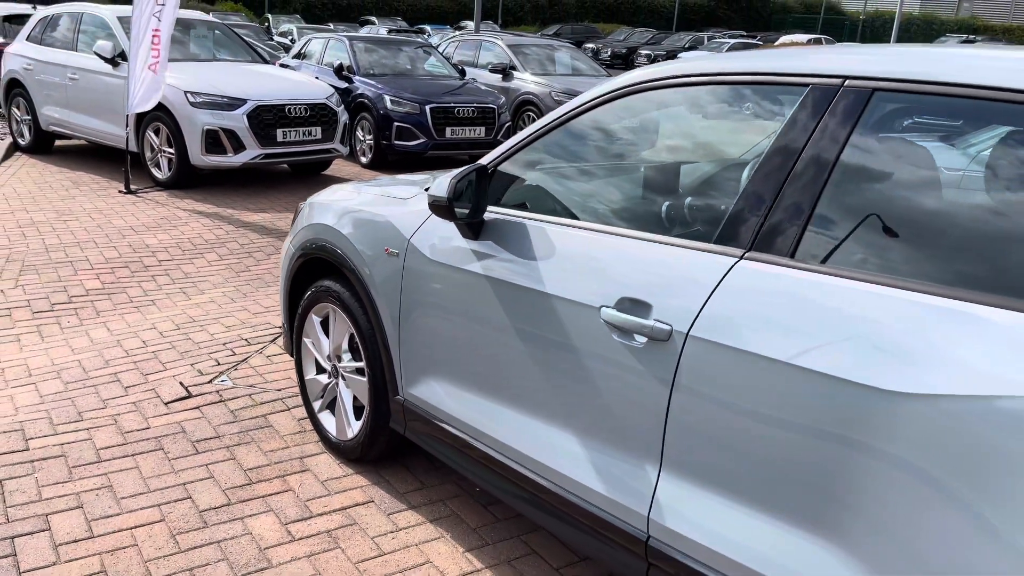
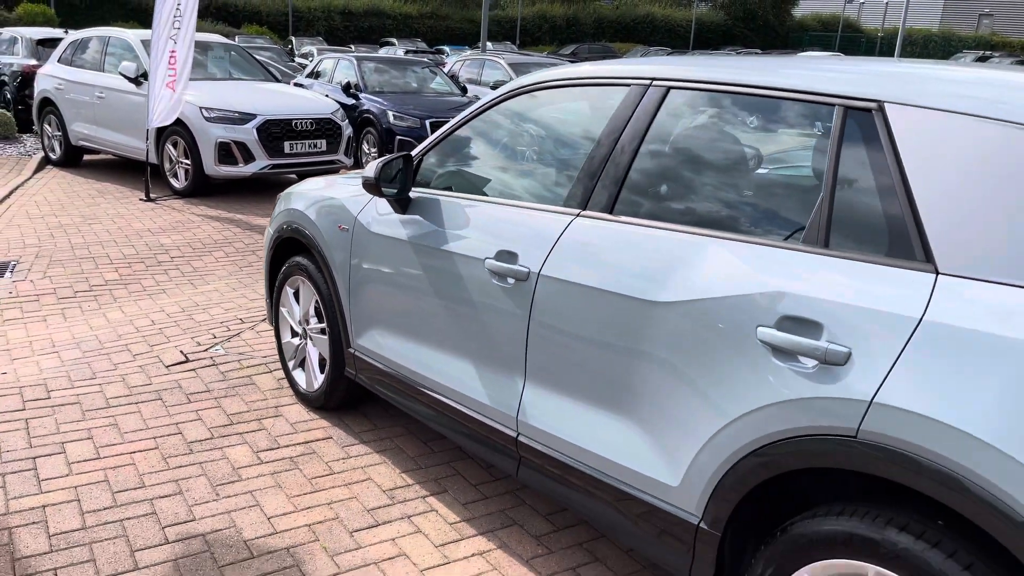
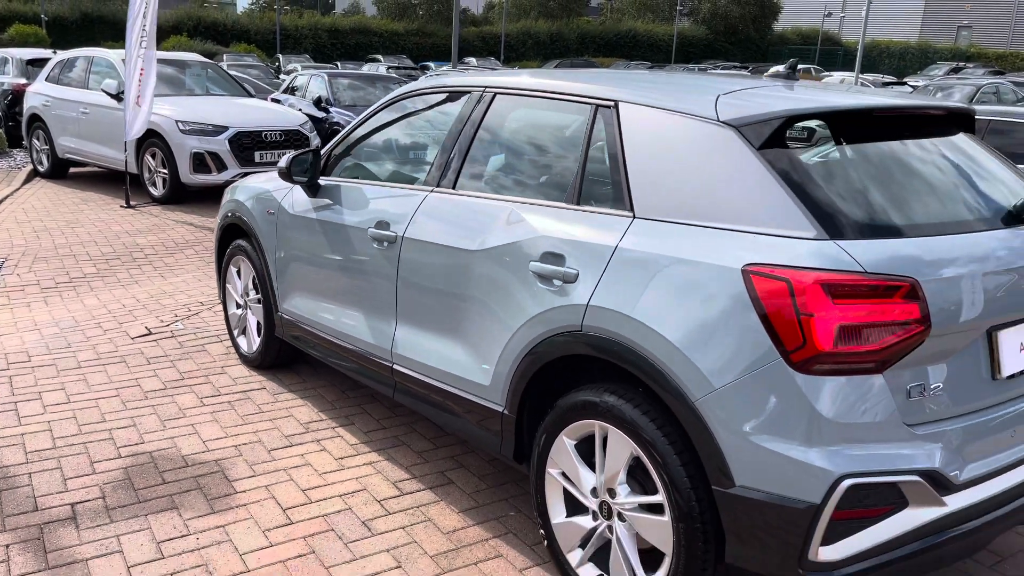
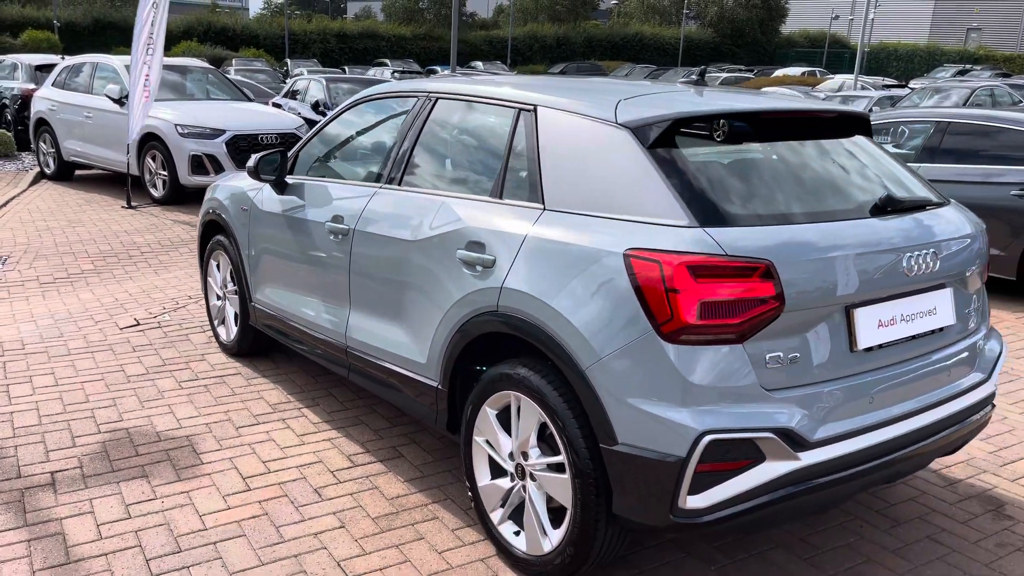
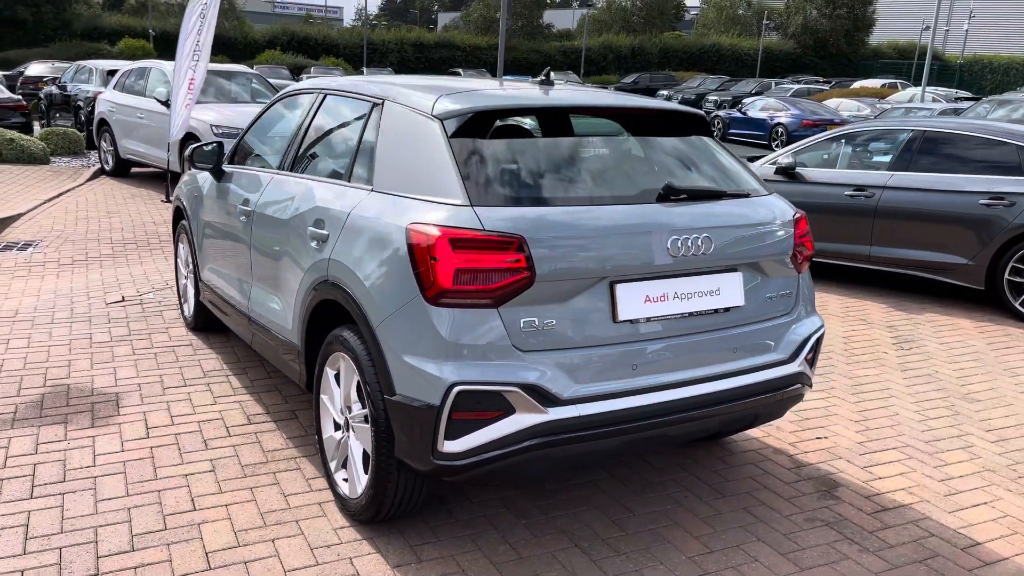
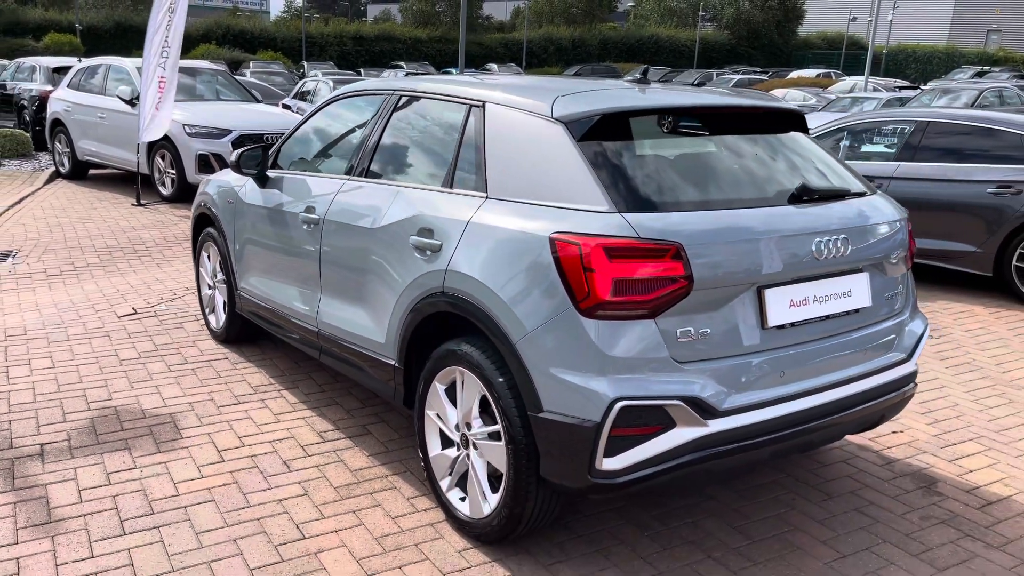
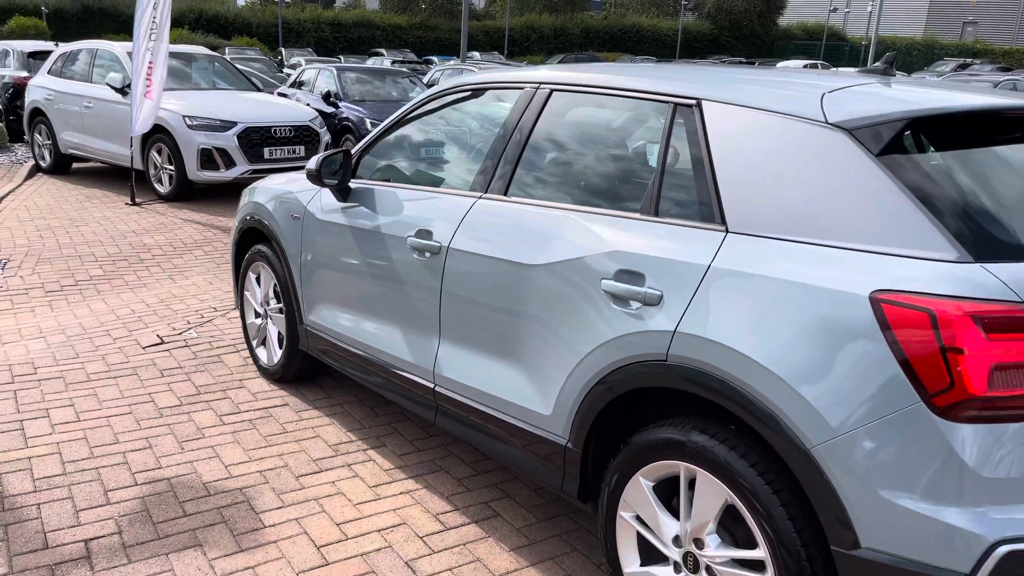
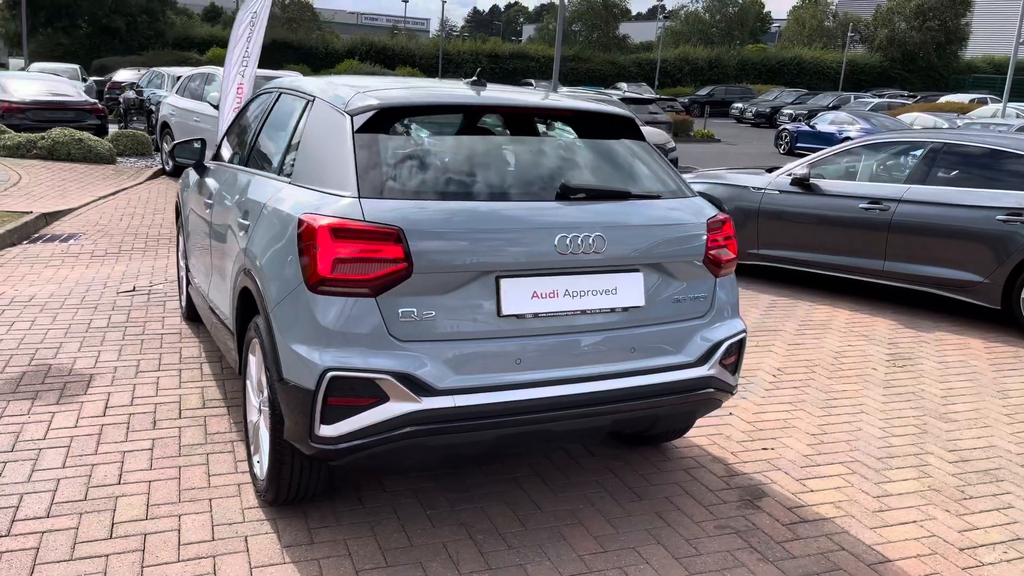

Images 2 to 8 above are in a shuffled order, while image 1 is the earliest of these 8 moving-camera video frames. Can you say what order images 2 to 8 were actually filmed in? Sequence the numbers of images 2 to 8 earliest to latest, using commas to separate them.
2, 7, 3, 4, 6, 5, 8
